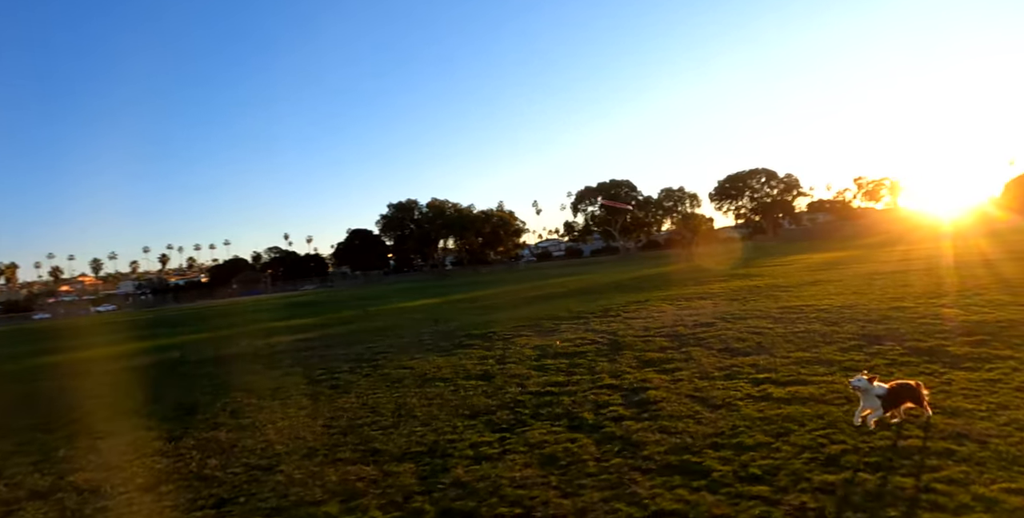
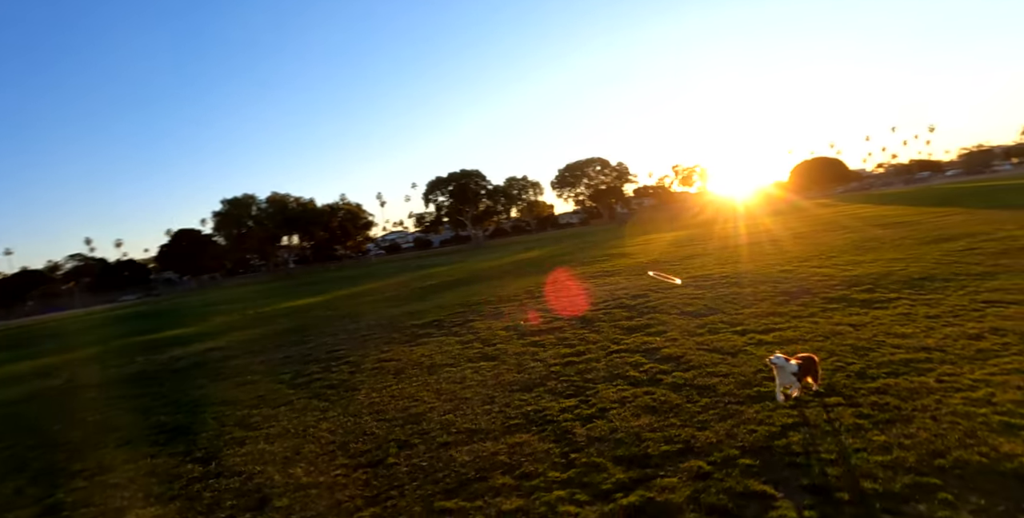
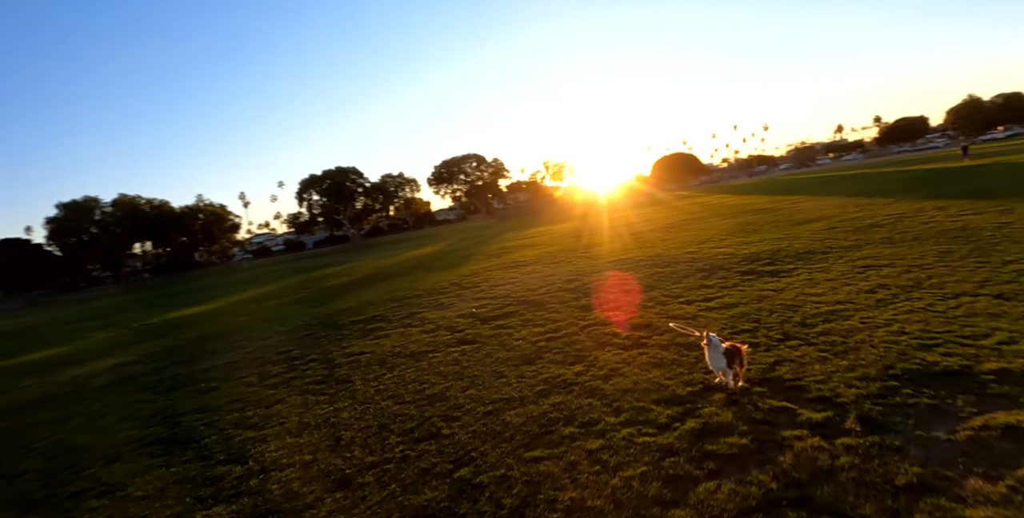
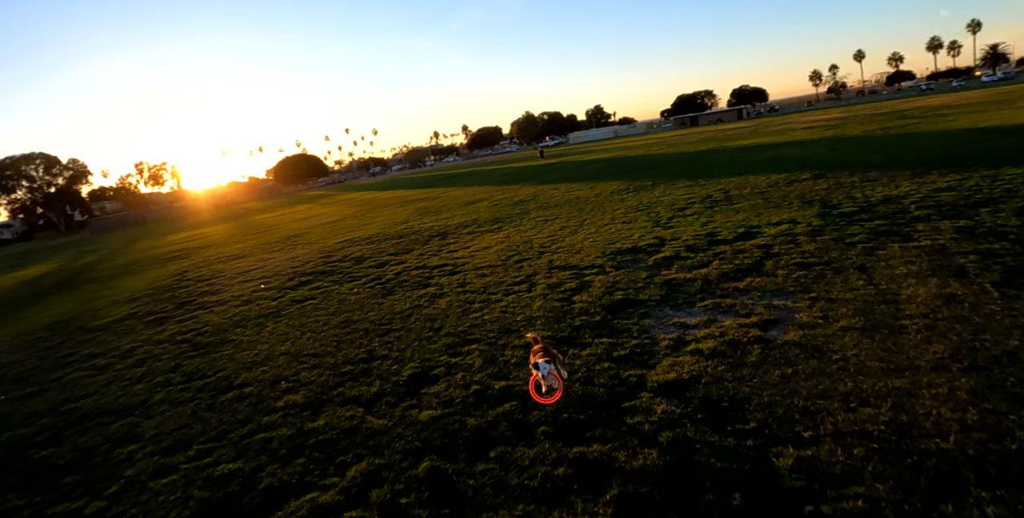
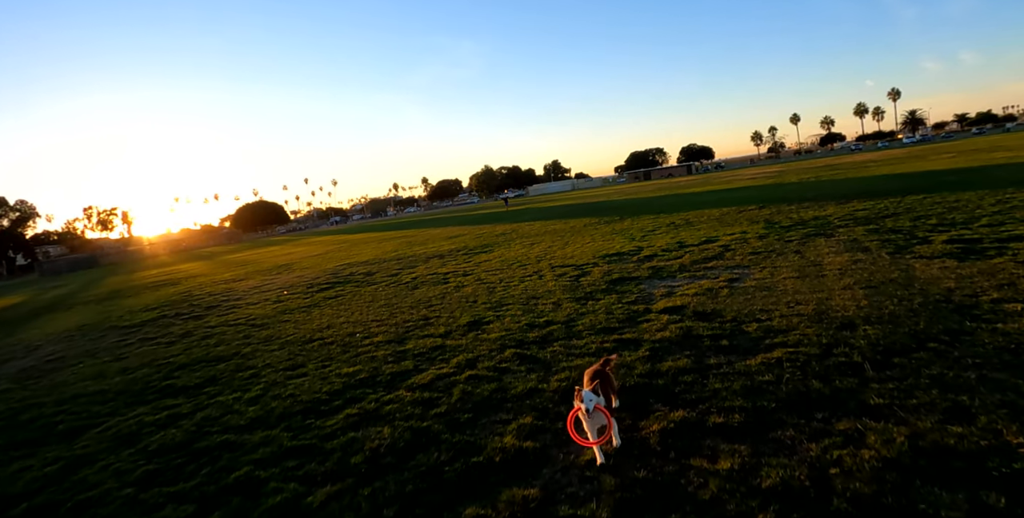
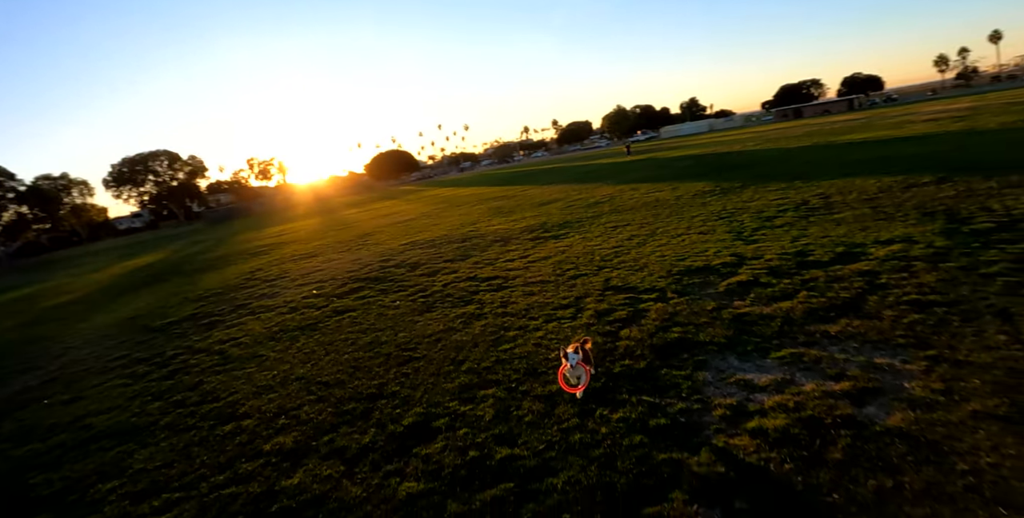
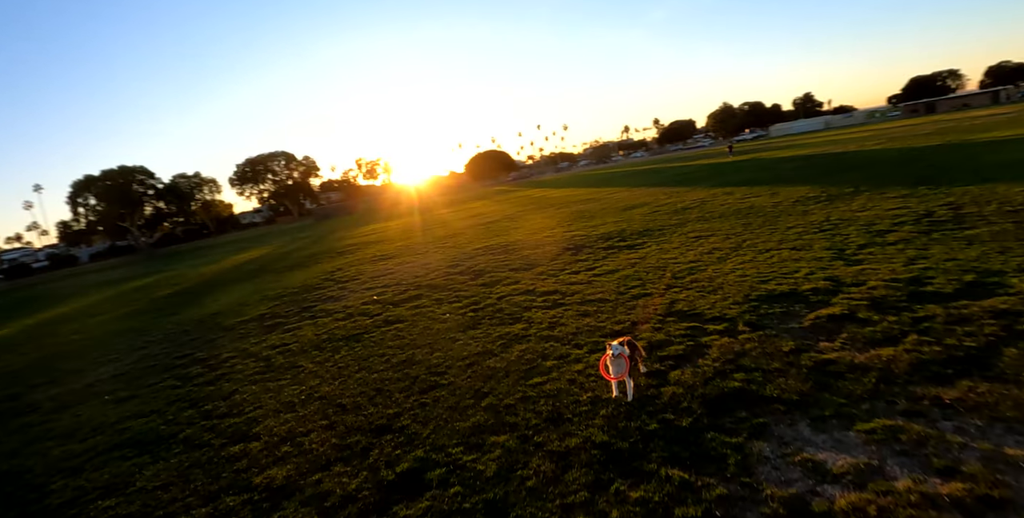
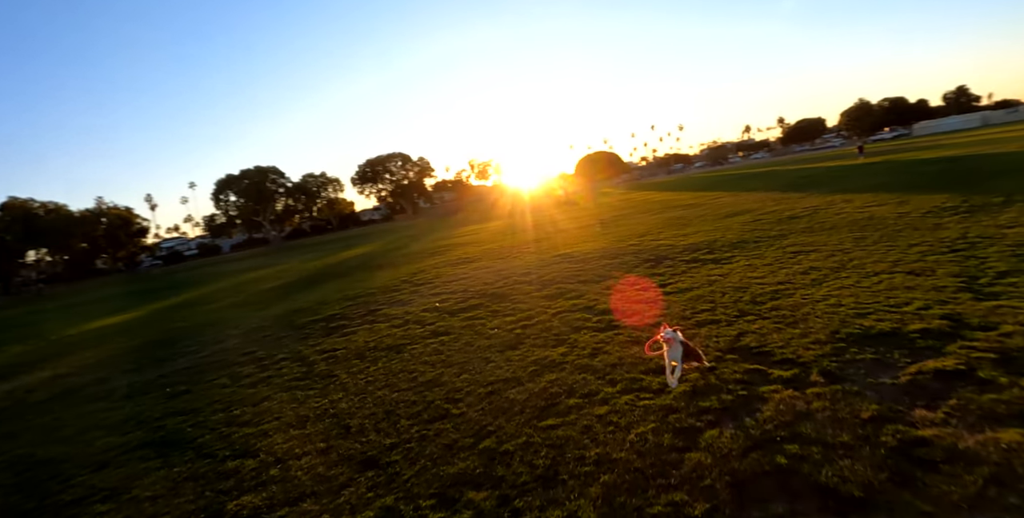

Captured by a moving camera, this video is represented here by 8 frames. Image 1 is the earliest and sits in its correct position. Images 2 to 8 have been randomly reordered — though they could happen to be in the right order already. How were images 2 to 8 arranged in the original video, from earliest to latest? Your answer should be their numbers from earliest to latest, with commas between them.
2, 3, 8, 7, 6, 4, 5
